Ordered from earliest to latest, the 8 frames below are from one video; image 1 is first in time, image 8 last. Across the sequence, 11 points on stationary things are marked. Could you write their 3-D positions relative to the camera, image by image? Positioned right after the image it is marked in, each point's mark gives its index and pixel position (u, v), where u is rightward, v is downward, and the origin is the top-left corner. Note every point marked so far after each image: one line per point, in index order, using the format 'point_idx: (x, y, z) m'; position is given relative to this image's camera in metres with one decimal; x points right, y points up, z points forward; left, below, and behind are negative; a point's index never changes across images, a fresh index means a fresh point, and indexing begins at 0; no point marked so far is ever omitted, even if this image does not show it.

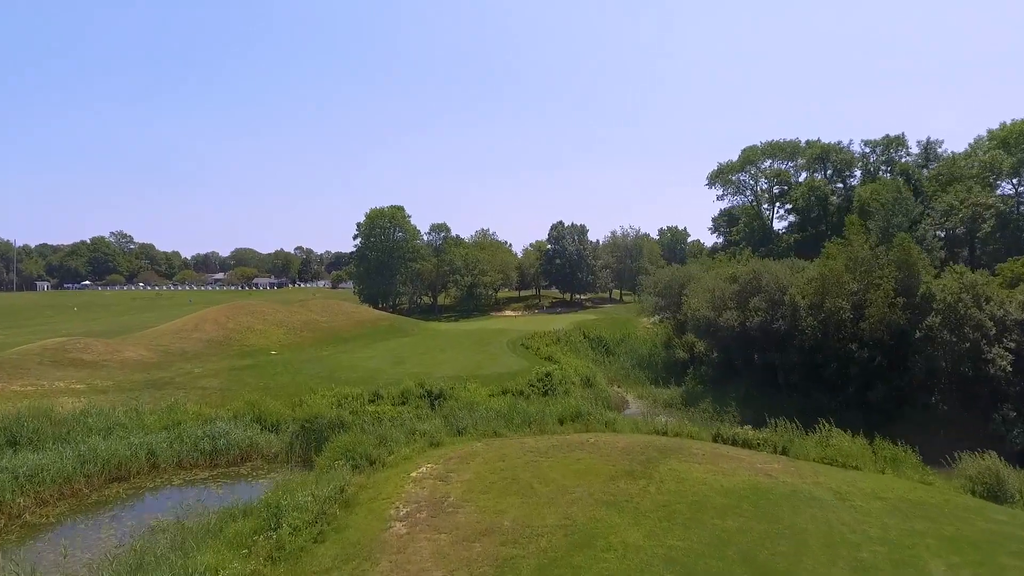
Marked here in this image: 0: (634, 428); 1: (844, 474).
0: (+3.3, -3.8, +17.4) m
1: (+7.0, -3.9, +13.3) m
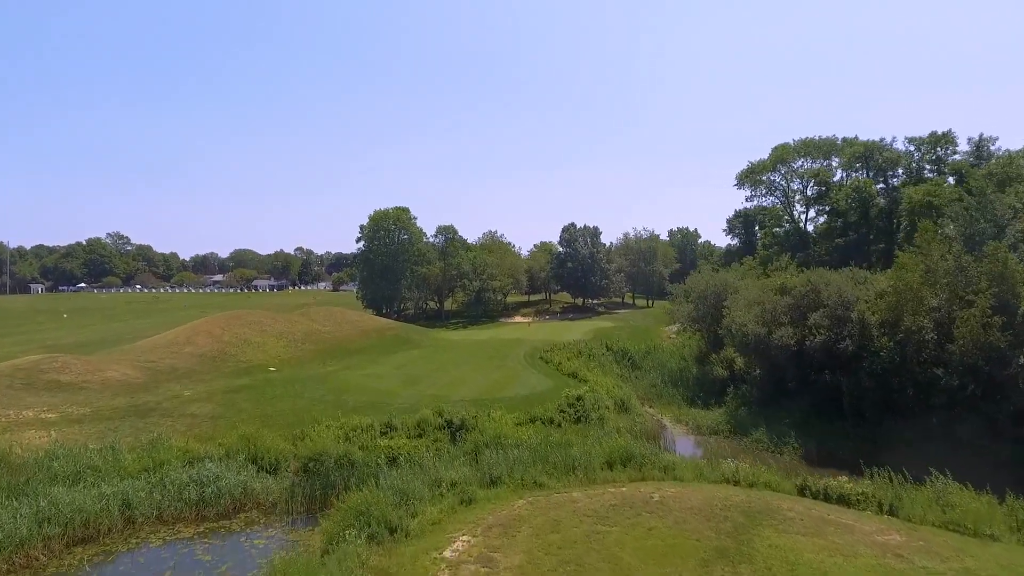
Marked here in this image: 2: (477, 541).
0: (+4.3, -4.3, +14.7) m
1: (+8.0, -4.4, +10.6) m
2: (-0.6, -4.3, +10.8) m
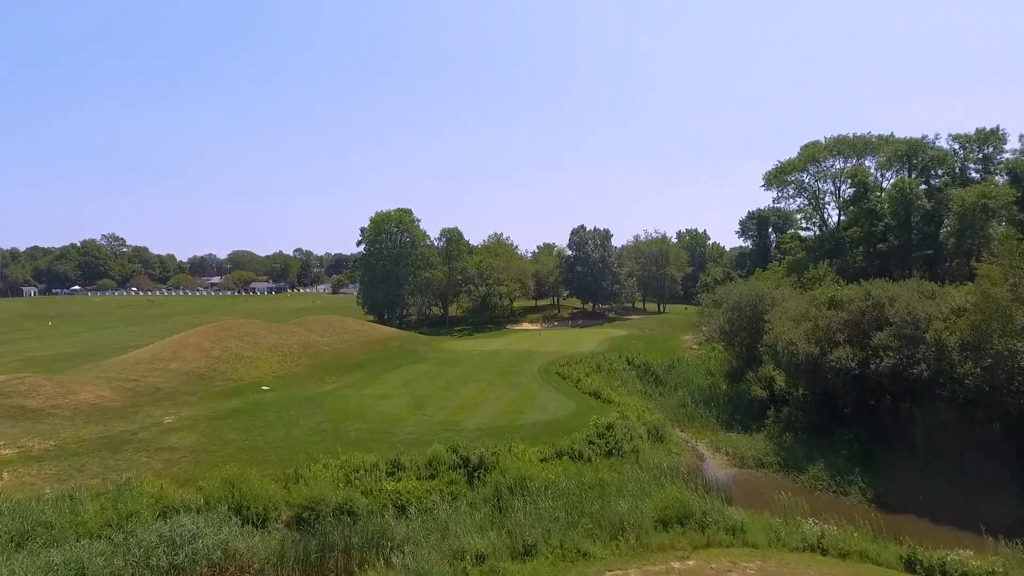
0: (+5.0, -4.8, +12.1) m
1: (+8.7, -4.9, +8.0) m
2: (+0.1, -4.8, +8.2) m
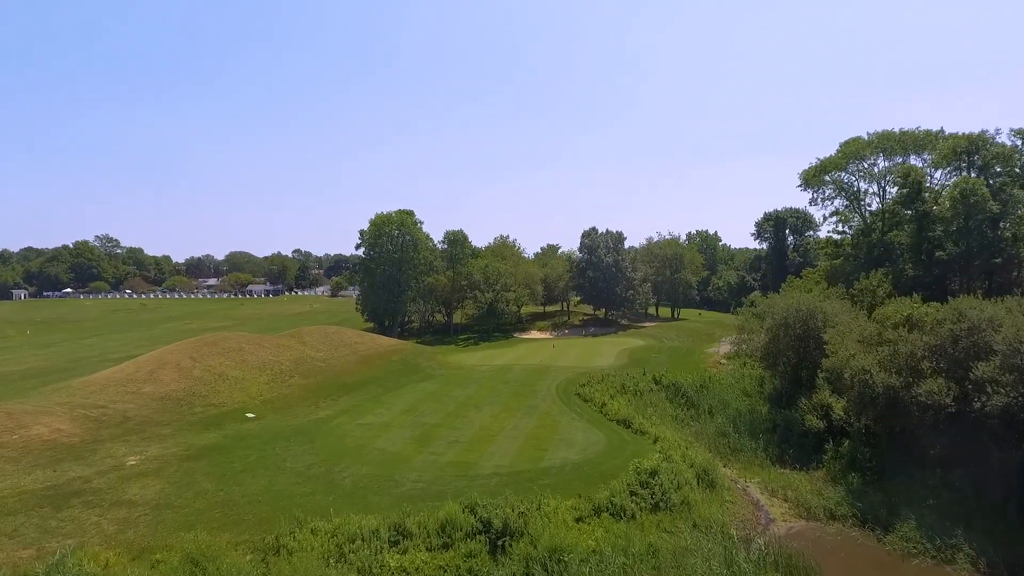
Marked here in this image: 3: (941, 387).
0: (+5.7, -5.3, +8.8) m
1: (+9.3, -5.4, +4.8) m
2: (+0.8, -5.3, +5.0) m
3: (+11.1, -2.5, +16.5) m
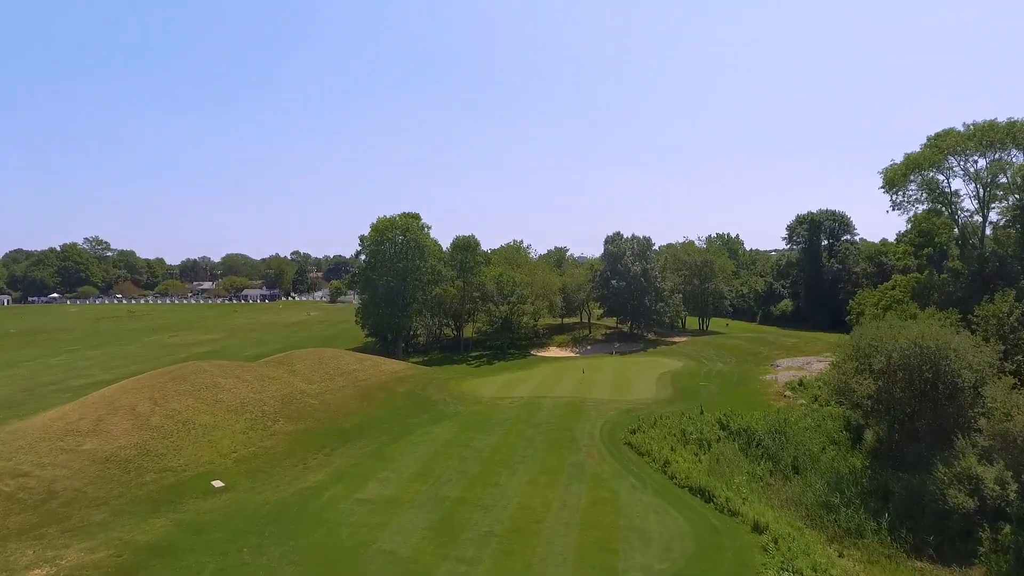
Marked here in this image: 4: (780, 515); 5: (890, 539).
0: (+7.0, -6.2, +3.4) m
1: (+10.6, -6.3, -0.7) m
2: (+2.1, -6.2, -0.4) m
3: (+12.4, -3.4, +11.0) m
4: (+7.4, -6.2, +17.6) m
5: (+10.2, -6.8, +17.3) m
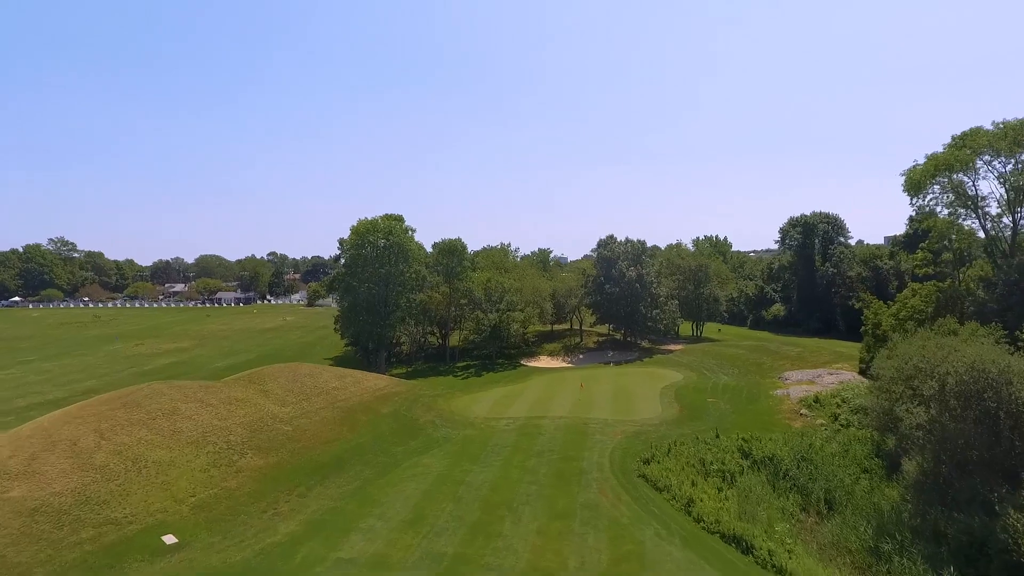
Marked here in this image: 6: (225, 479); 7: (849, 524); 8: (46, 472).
0: (+7.6, -6.7, +1.0) m
1: (+11.4, -6.7, -3.0) m
2: (+2.8, -6.6, -3.0) m
3: (+12.8, -3.9, +8.8) m
4: (+7.5, -6.6, +15.2) m
5: (+10.4, -7.2, +15.0) m
6: (-8.6, -5.7, +18.8) m
7: (+9.8, -6.7, +18.6) m
8: (-12.8, -5.1, +17.5) m
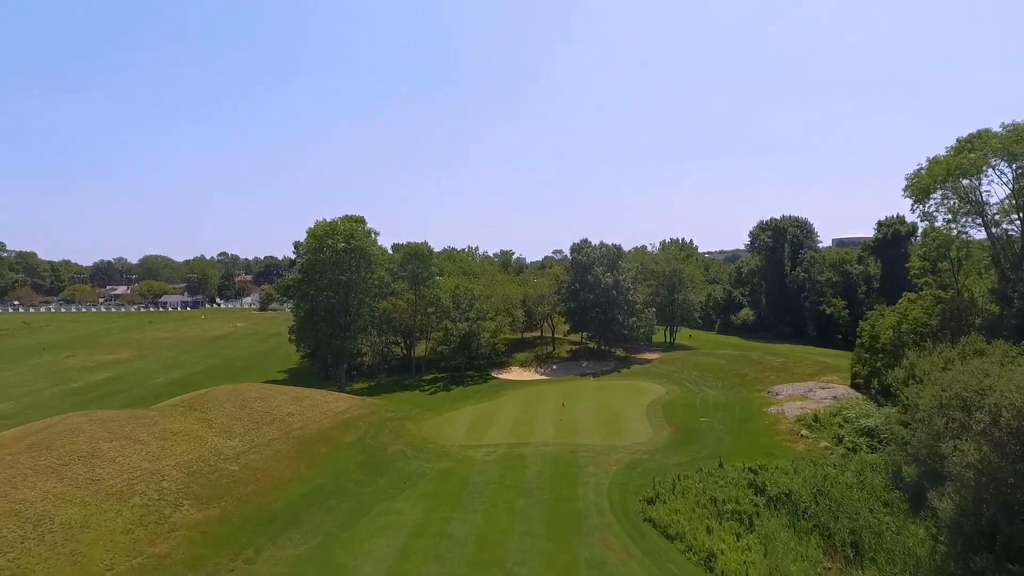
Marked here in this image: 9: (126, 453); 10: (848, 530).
0: (+8.6, -7.2, -1.3) m
1: (+12.6, -7.2, -5.0) m
2: (+4.0, -7.1, -5.6) m
3: (+13.2, -4.4, +6.8) m
4: (+7.6, -7.1, +12.8) m
5: (+10.4, -7.7, +12.8) m
6: (-8.8, -6.2, +15.4) m
7: (+9.5, -7.2, +16.4) m
8: (-12.9, -5.6, +13.8) m
9: (-11.6, -4.9, +19.2) m
10: (+9.7, -6.9, +18.3) m
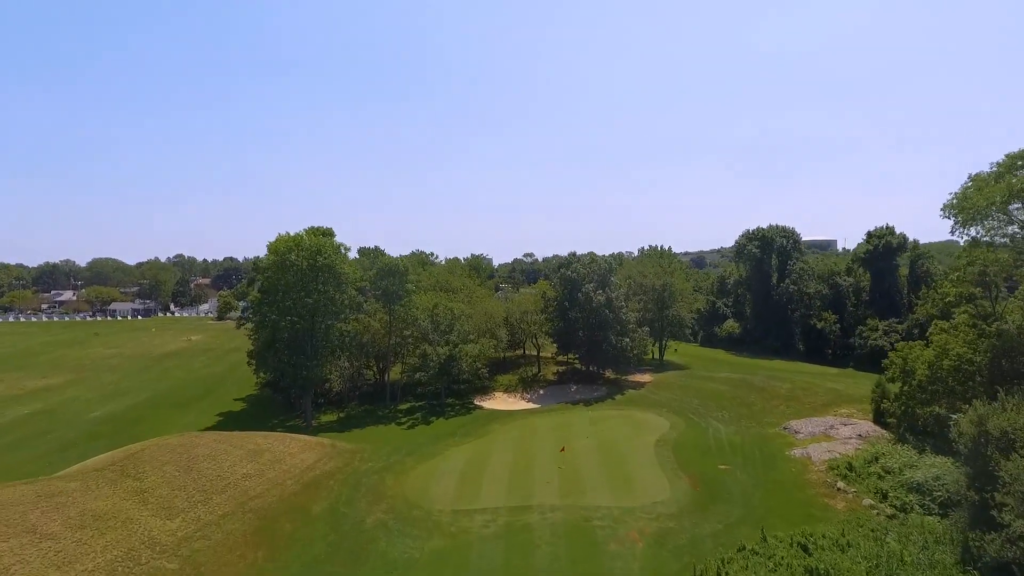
0: (+10.0, -8.4, -4.6) m
1: (+14.2, -8.5, -8.1) m
2: (+5.7, -8.4, -9.1) m
3: (+14.2, -5.6, +3.8) m
4: (+8.2, -8.4, +9.5) m
5: (+11.1, -9.0, +9.6) m
6: (-8.2, -7.4, +11.2) m
7: (+10.0, -8.5, +13.2) m
8: (-12.2, -6.9, +9.3) m
9: (-11.2, -6.1, +14.8) m
10: (+10.0, -8.2, +15.0) m
